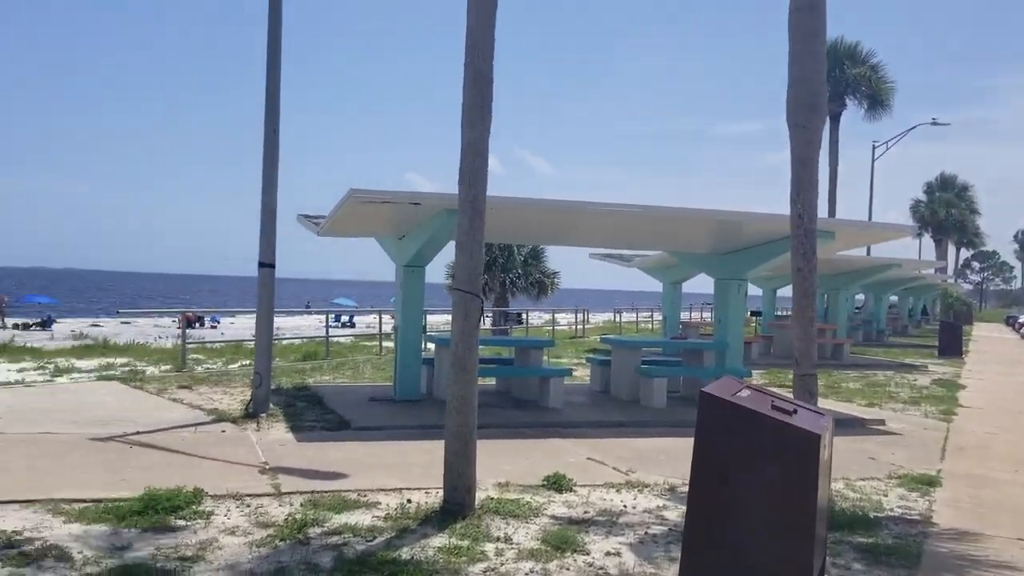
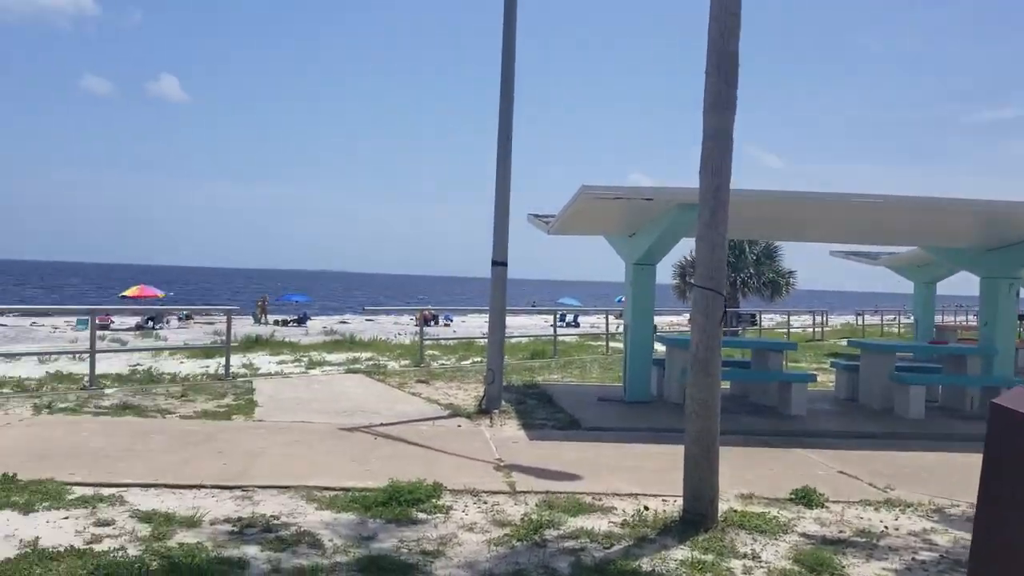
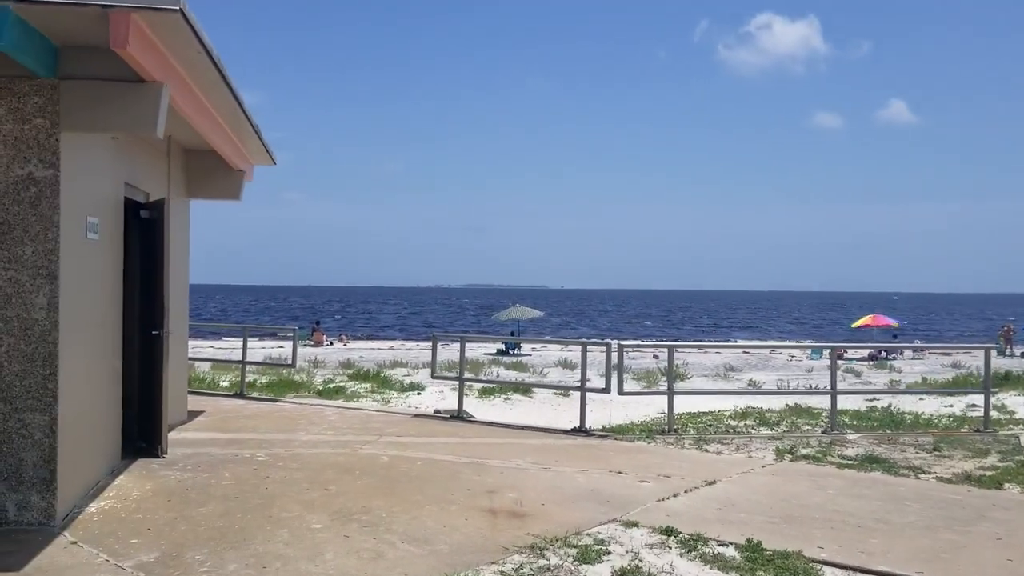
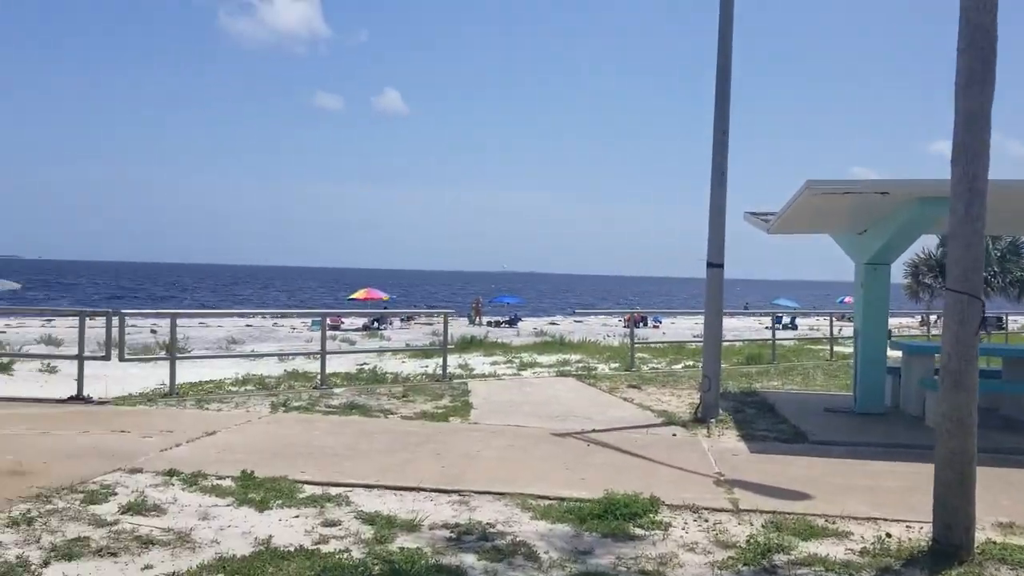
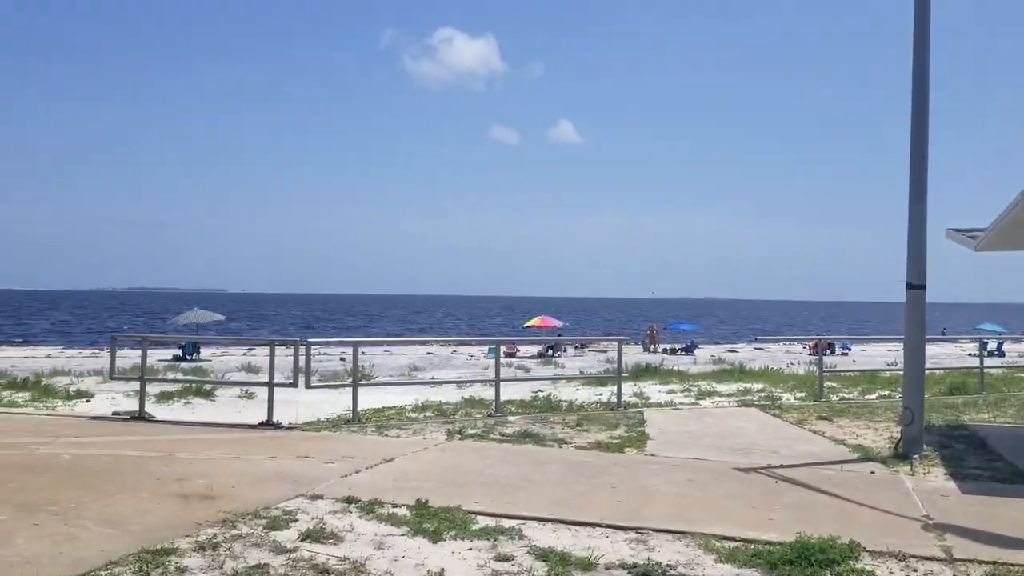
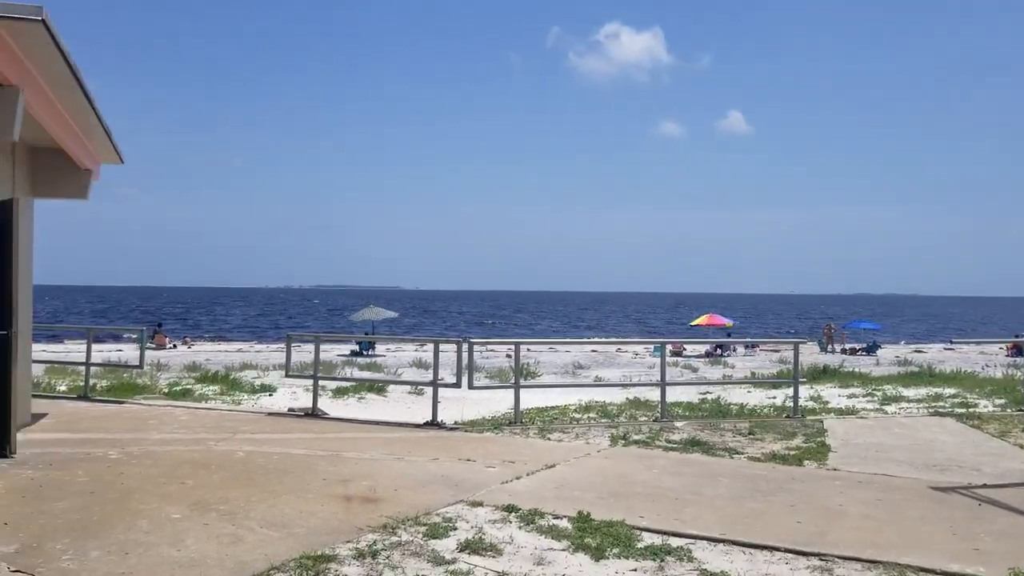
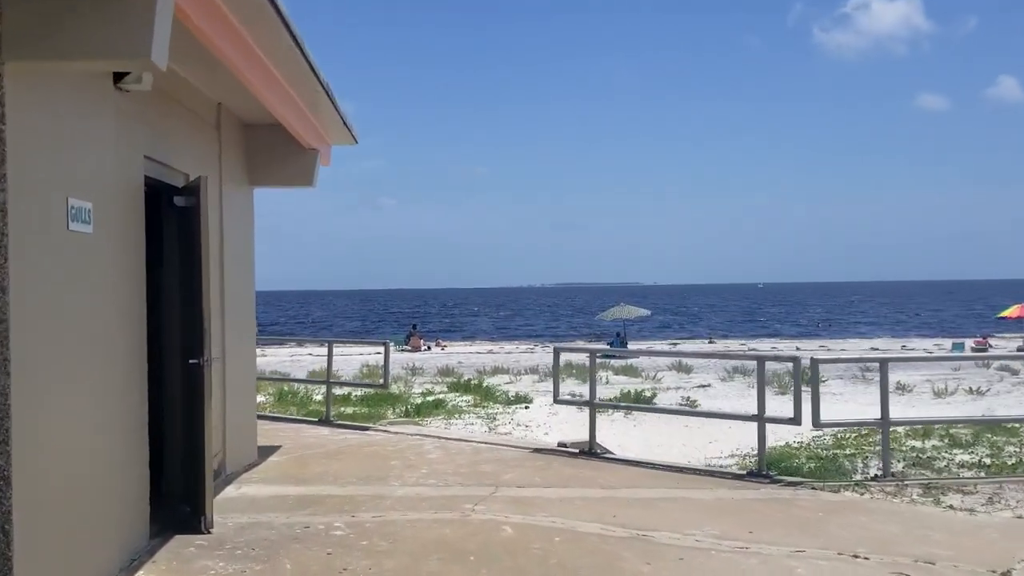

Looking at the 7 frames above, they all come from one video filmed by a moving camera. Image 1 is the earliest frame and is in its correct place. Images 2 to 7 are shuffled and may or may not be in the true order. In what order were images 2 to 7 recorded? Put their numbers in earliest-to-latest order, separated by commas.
2, 4, 5, 6, 3, 7
